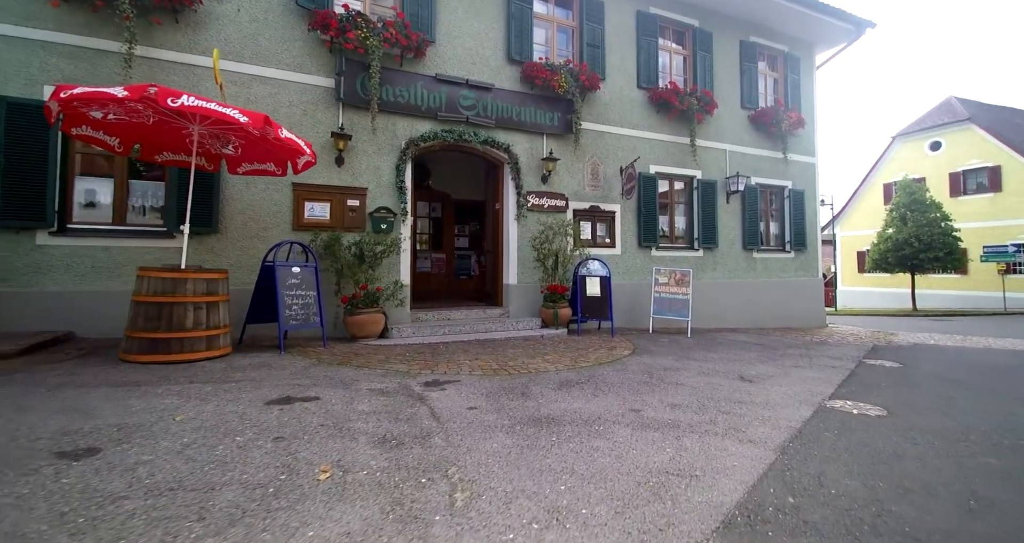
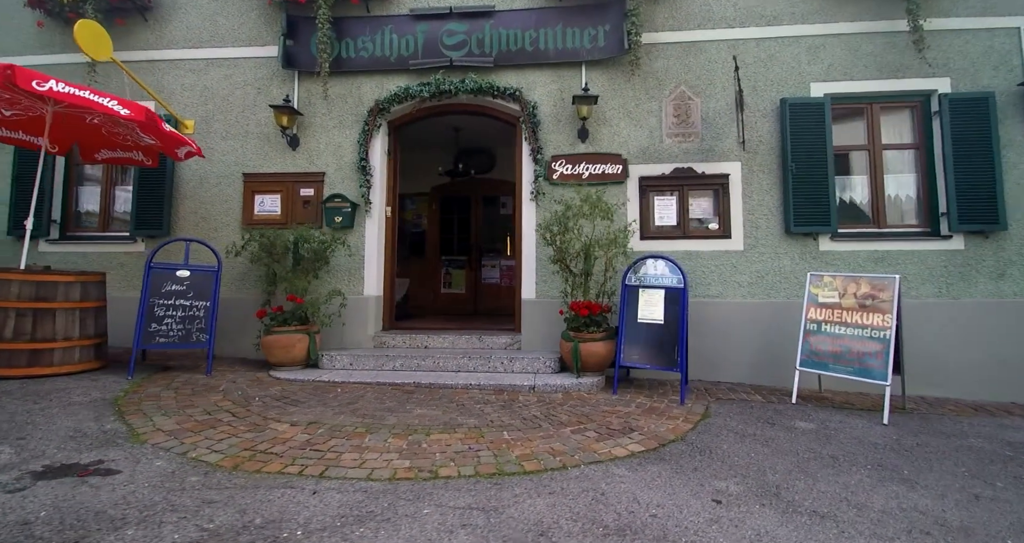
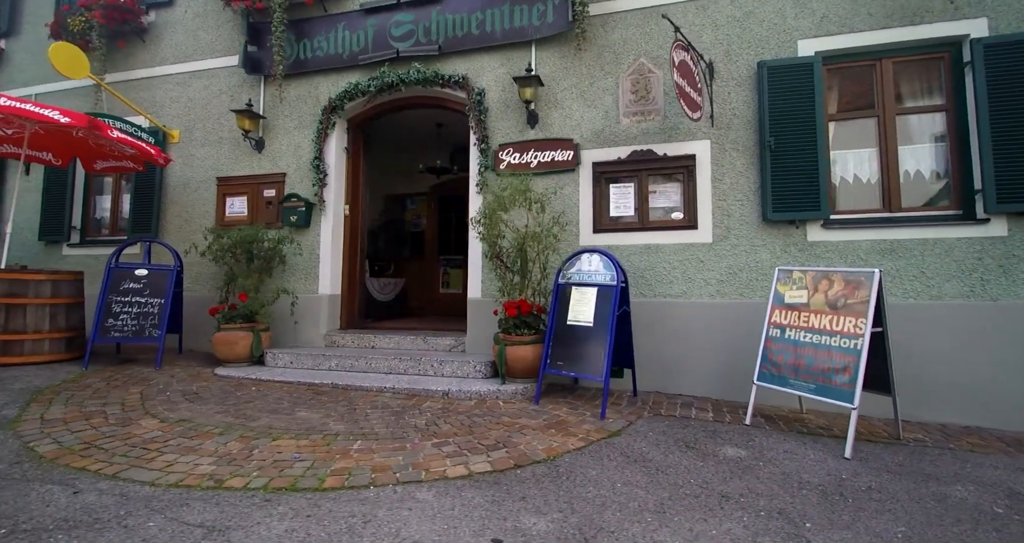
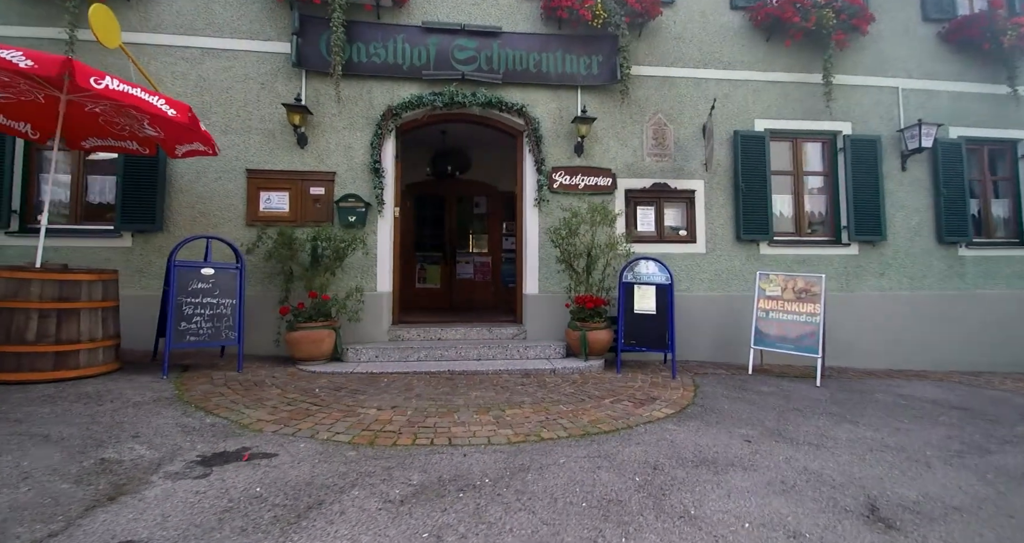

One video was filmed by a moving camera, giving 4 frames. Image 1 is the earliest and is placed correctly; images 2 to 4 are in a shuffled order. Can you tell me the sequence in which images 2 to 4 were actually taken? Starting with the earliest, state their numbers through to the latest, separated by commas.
4, 2, 3
